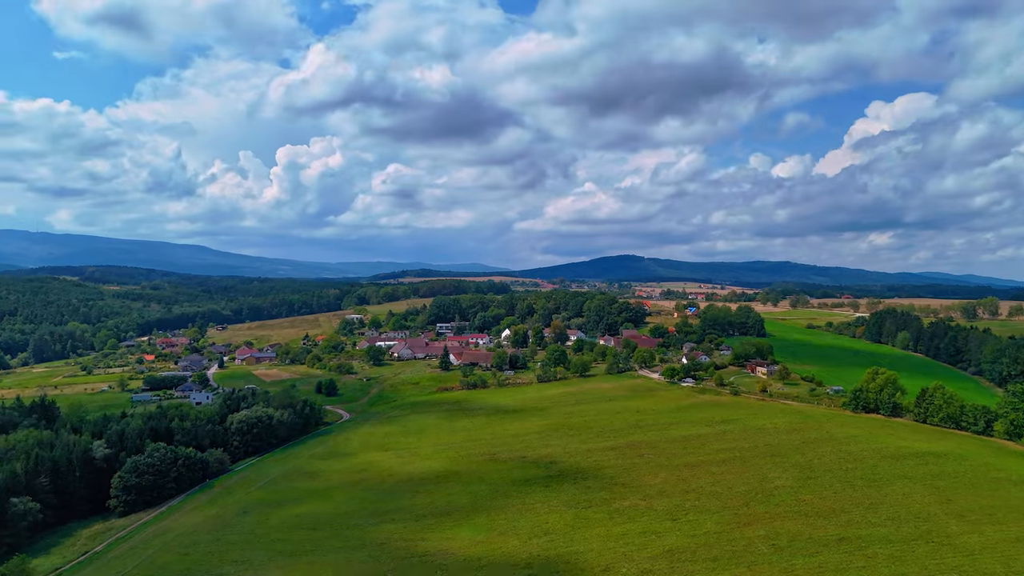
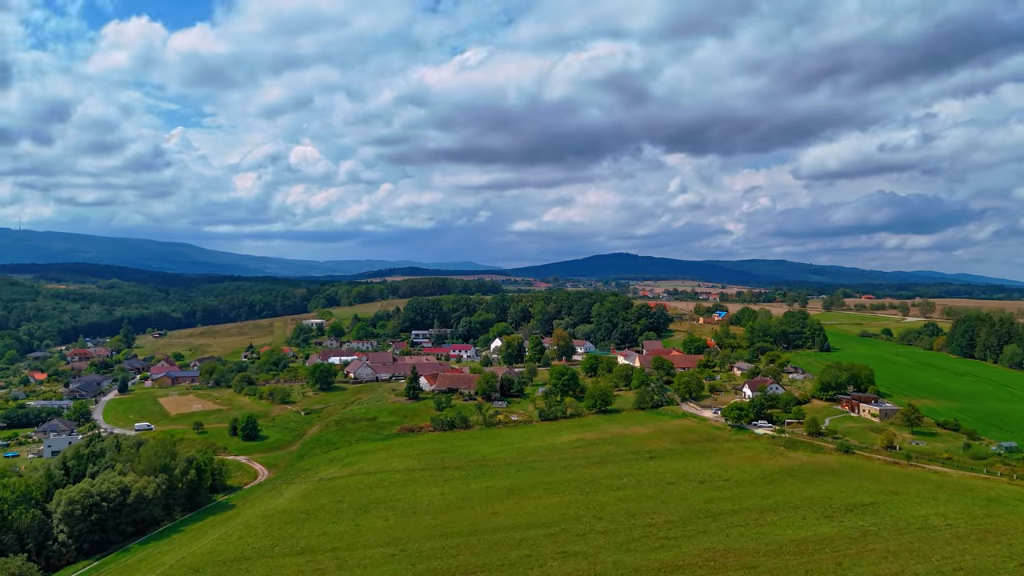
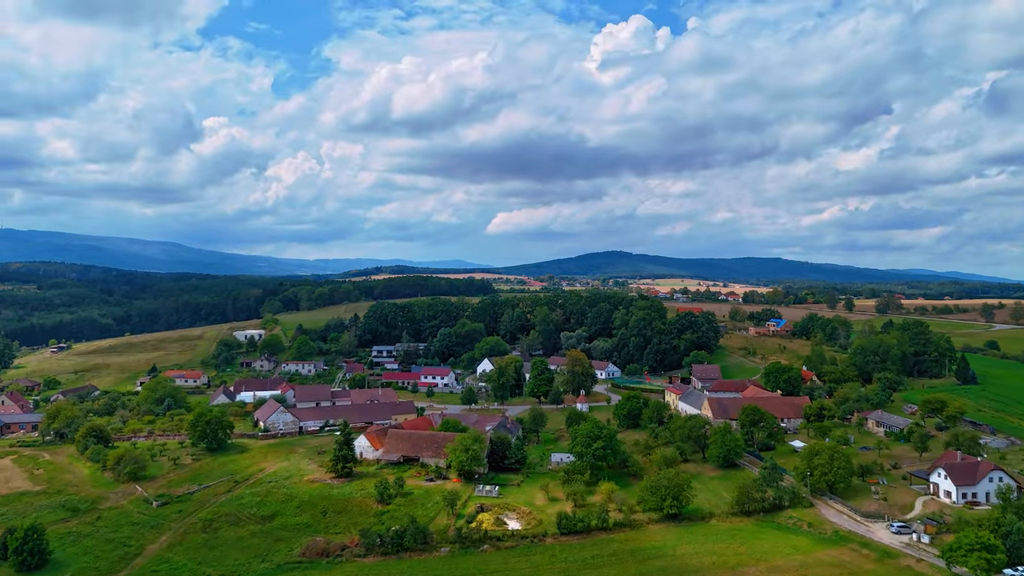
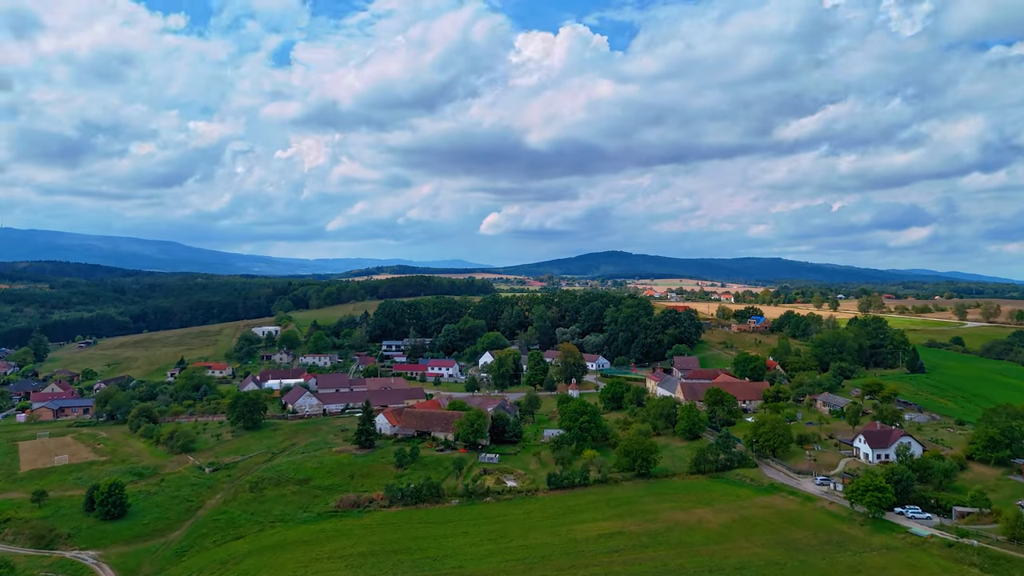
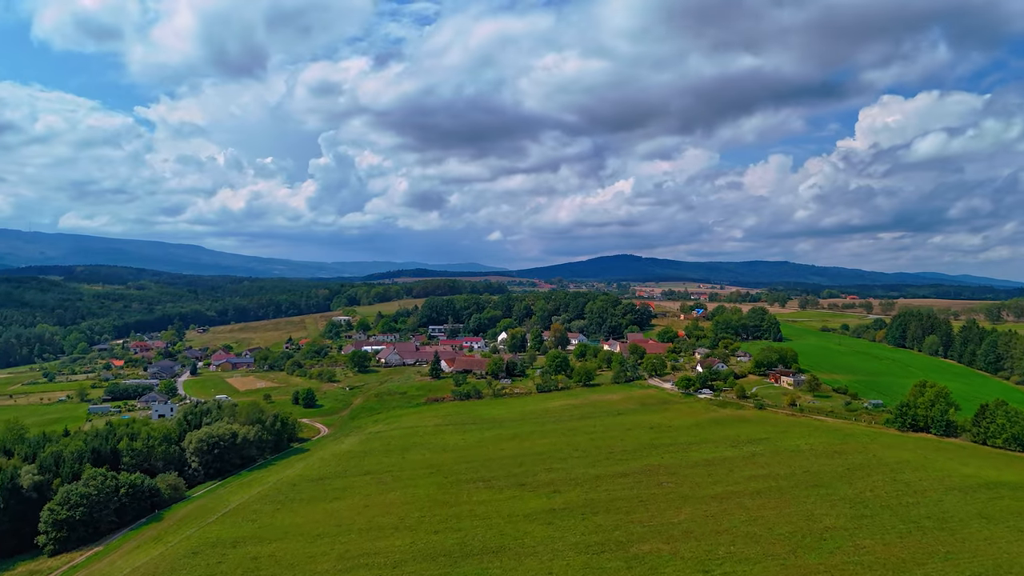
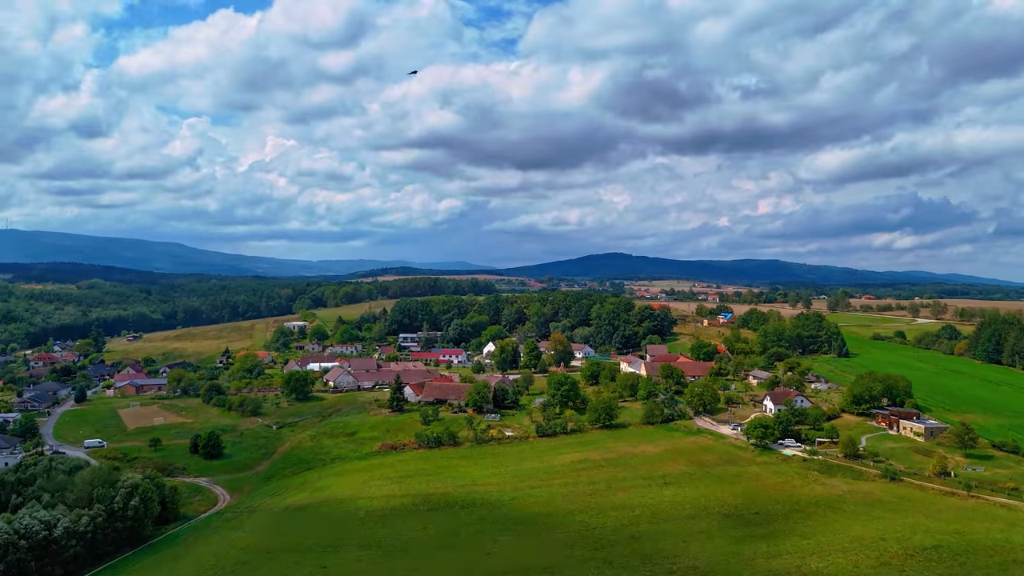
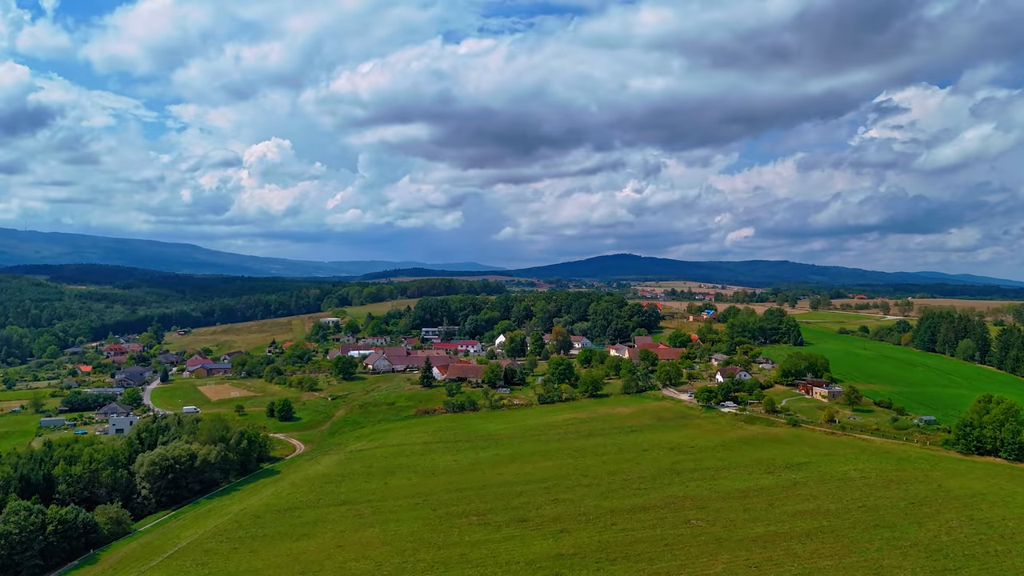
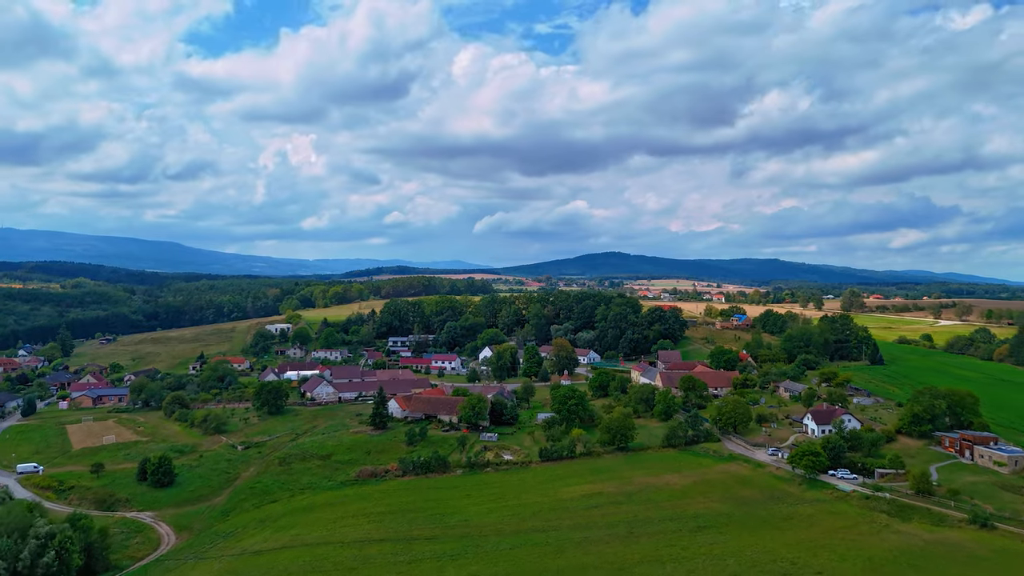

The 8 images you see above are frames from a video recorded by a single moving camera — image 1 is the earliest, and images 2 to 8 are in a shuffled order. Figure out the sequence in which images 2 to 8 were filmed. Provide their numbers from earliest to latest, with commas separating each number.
5, 7, 2, 6, 8, 4, 3
